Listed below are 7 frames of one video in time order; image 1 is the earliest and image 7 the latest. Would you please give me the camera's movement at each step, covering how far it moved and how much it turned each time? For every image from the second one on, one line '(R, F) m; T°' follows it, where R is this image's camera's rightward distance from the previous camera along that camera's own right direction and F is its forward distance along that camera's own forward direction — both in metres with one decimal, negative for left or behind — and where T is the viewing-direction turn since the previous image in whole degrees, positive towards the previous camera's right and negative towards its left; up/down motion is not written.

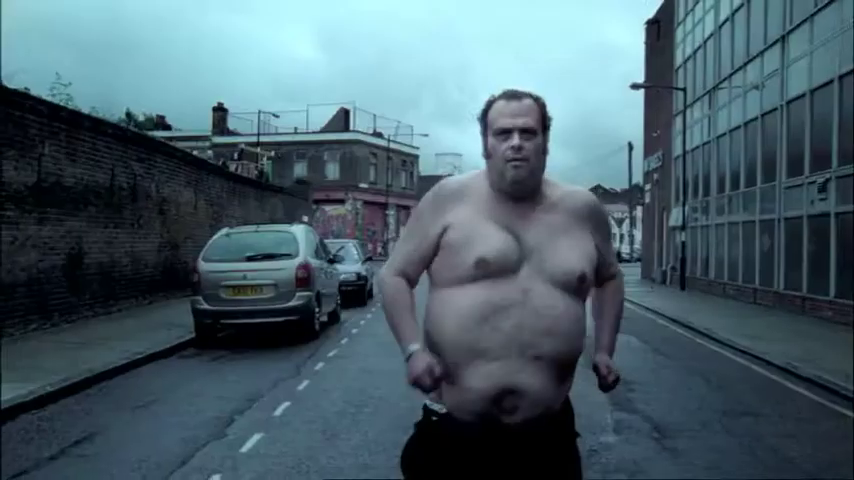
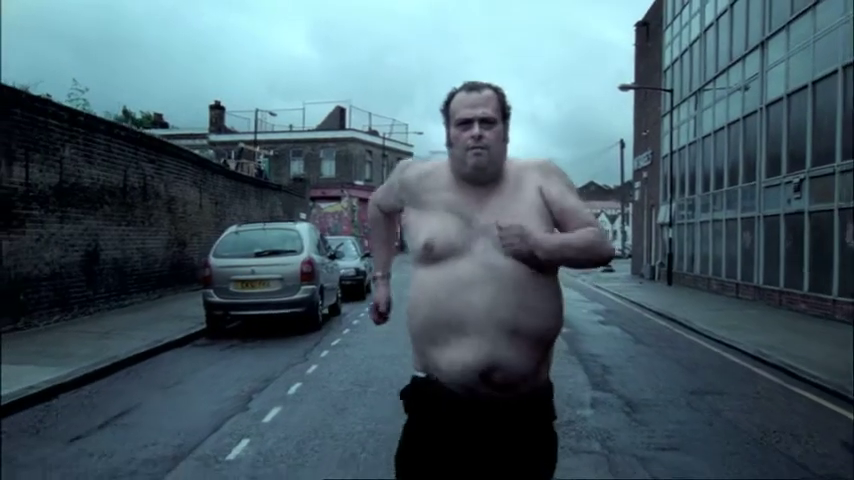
(0.0, -0.8) m; 0°
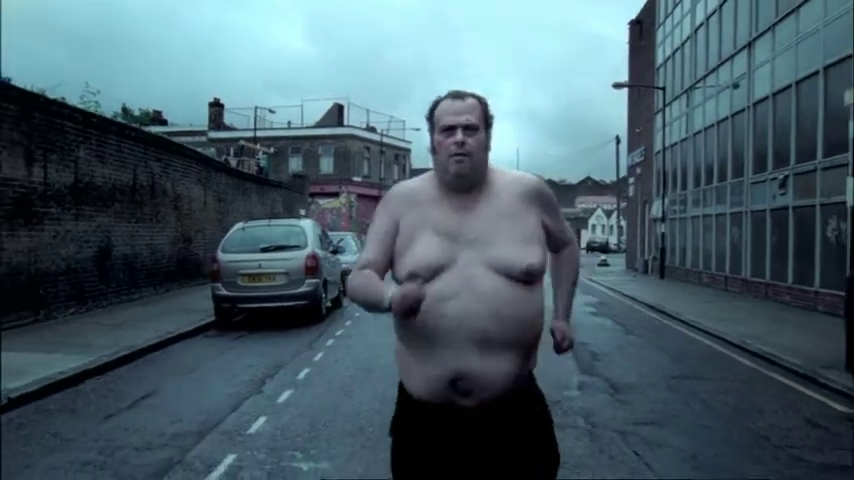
(0.0, -0.6) m; 0°
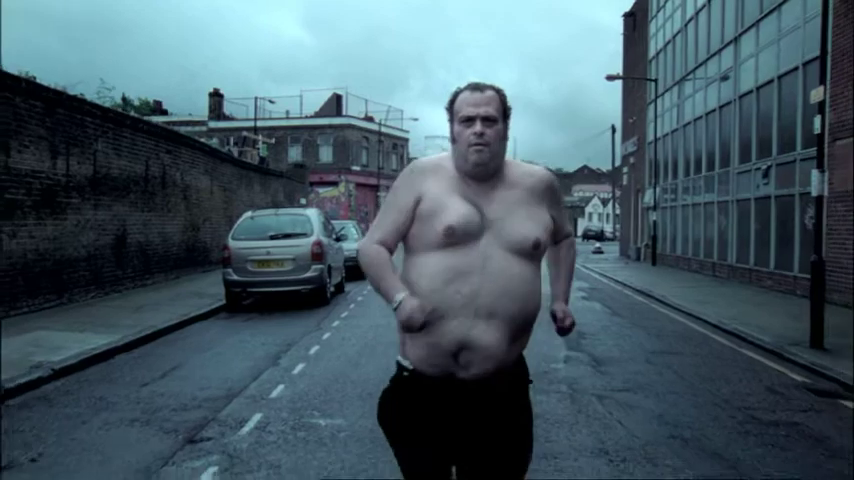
(0.0, -0.8) m; 0°
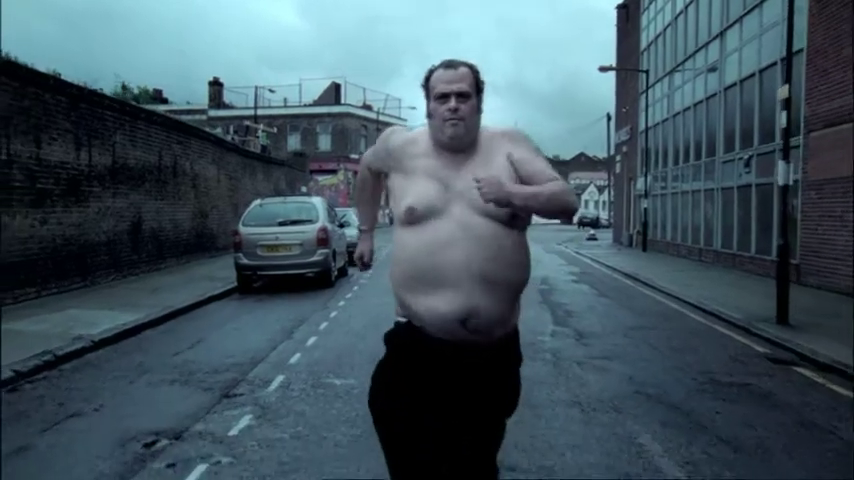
(0.0, -0.9) m; 0°
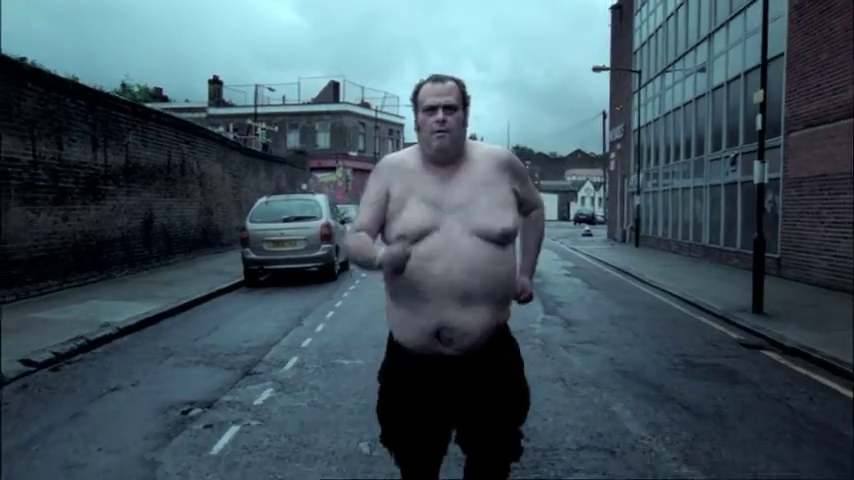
(0.0, -0.7) m; 0°
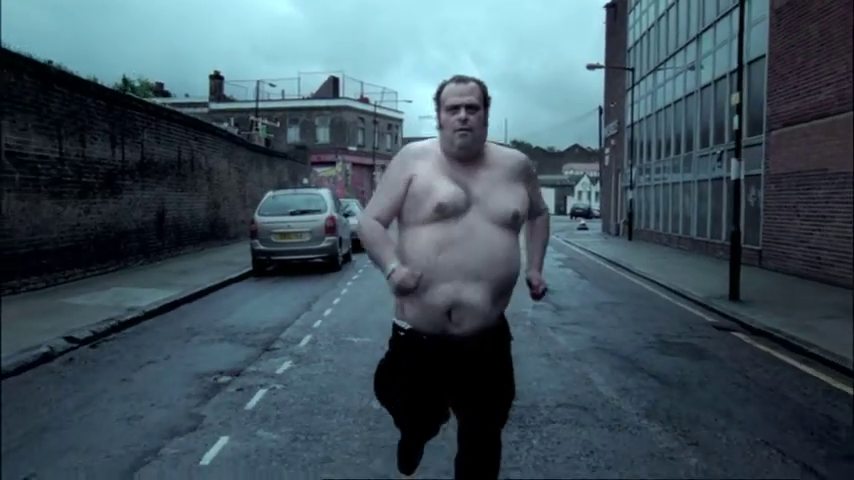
(0.0, -0.8) m; 0°
